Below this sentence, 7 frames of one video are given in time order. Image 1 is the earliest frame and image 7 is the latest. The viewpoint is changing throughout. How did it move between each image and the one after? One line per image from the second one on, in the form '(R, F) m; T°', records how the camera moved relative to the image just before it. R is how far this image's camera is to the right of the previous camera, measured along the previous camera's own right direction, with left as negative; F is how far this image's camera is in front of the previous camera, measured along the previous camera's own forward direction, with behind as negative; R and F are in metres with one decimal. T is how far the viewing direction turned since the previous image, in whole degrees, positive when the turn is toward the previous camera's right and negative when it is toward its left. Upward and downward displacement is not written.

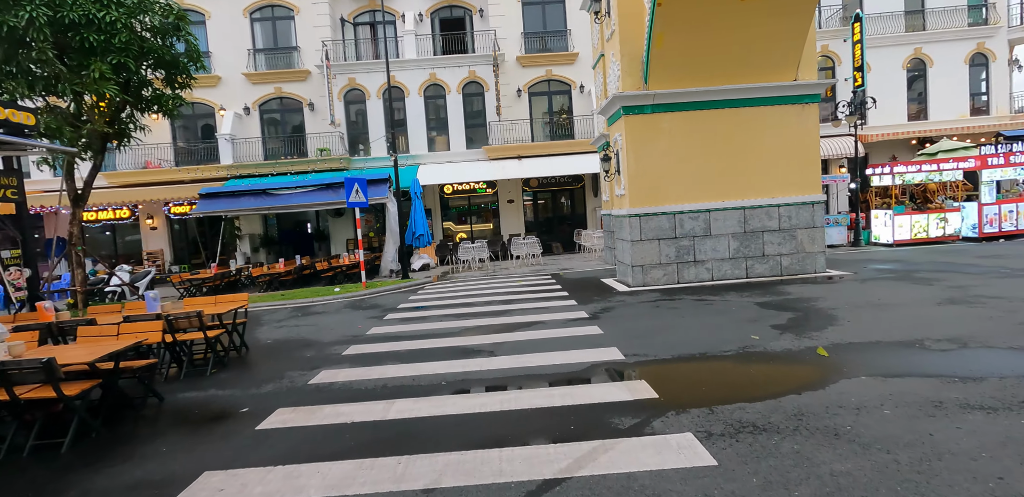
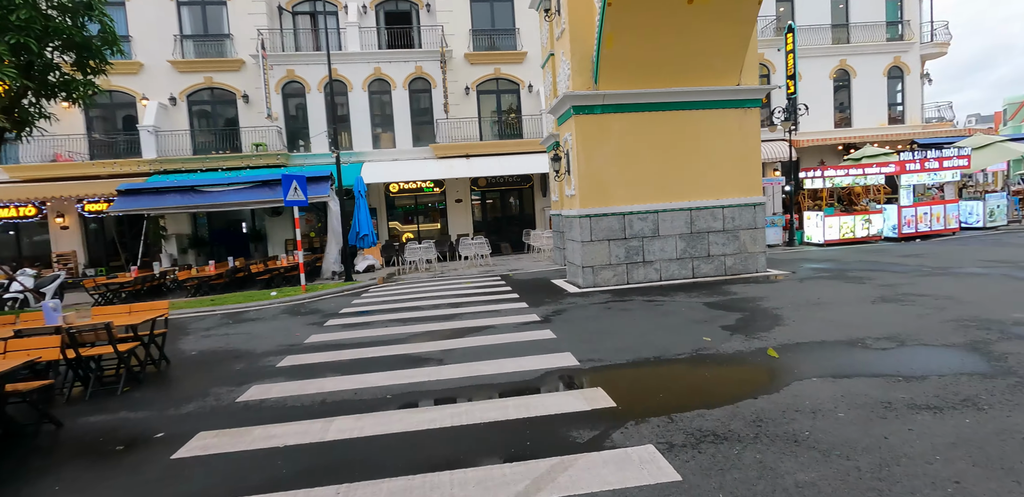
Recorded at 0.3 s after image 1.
(0.0, +0.3) m; +6°
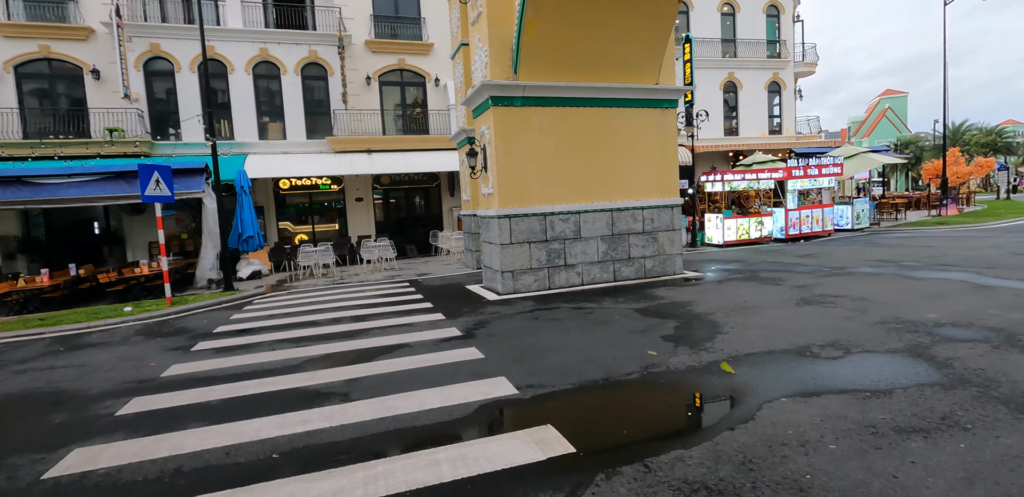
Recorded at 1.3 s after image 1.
(-0.2, +0.9) m; +11°
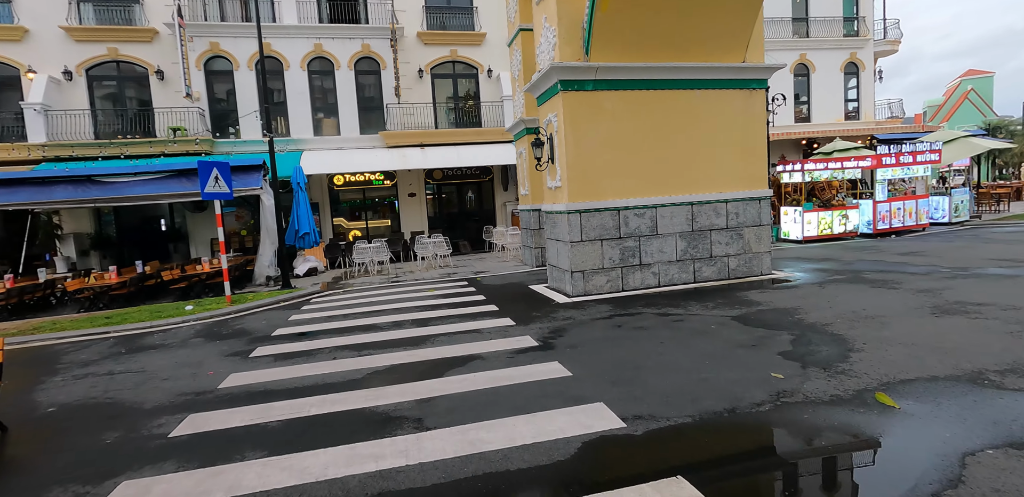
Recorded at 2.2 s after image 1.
(-0.4, +0.7) m; -5°
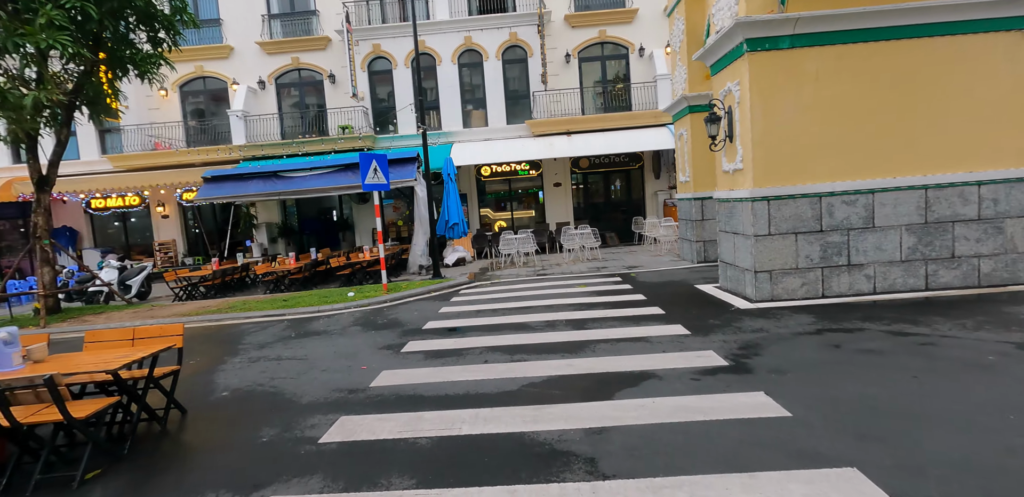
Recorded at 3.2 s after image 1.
(-0.4, +0.8) m; -15°
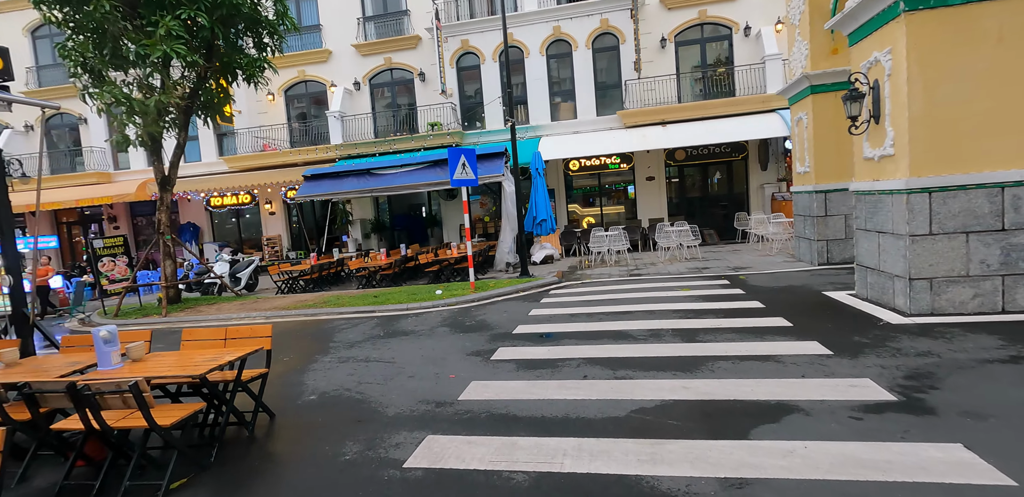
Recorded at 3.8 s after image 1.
(-0.2, +0.6) m; -9°
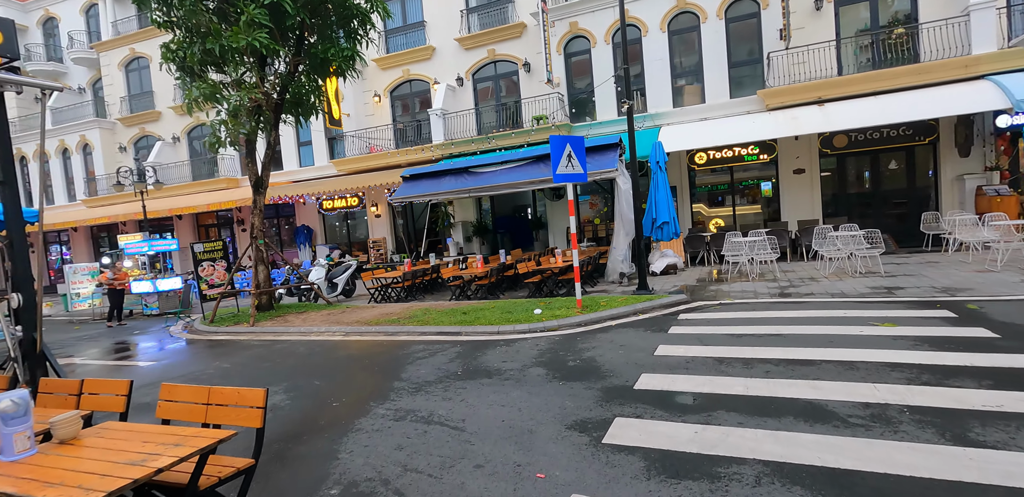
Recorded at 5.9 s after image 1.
(-0.1, +1.9) m; -12°
